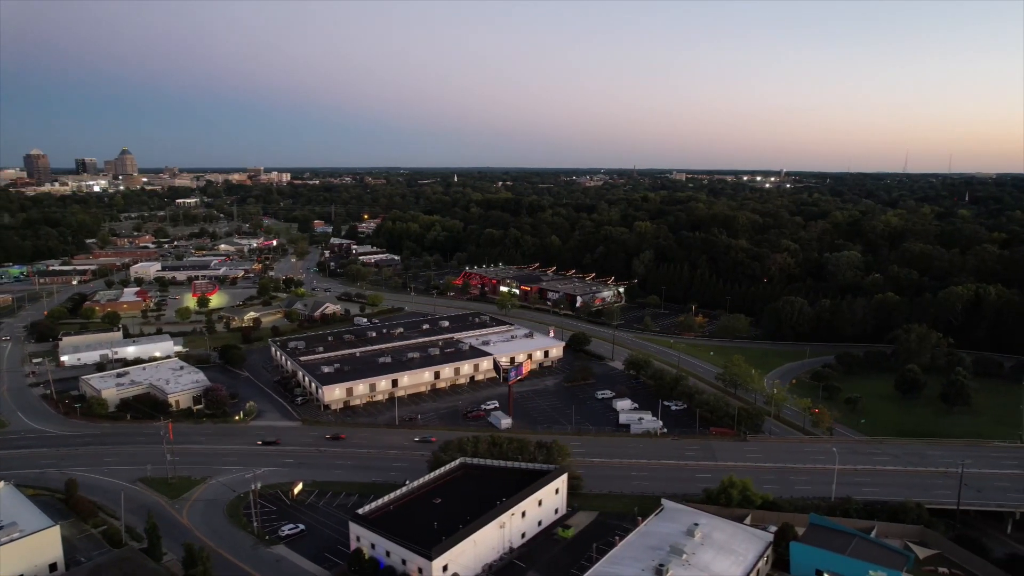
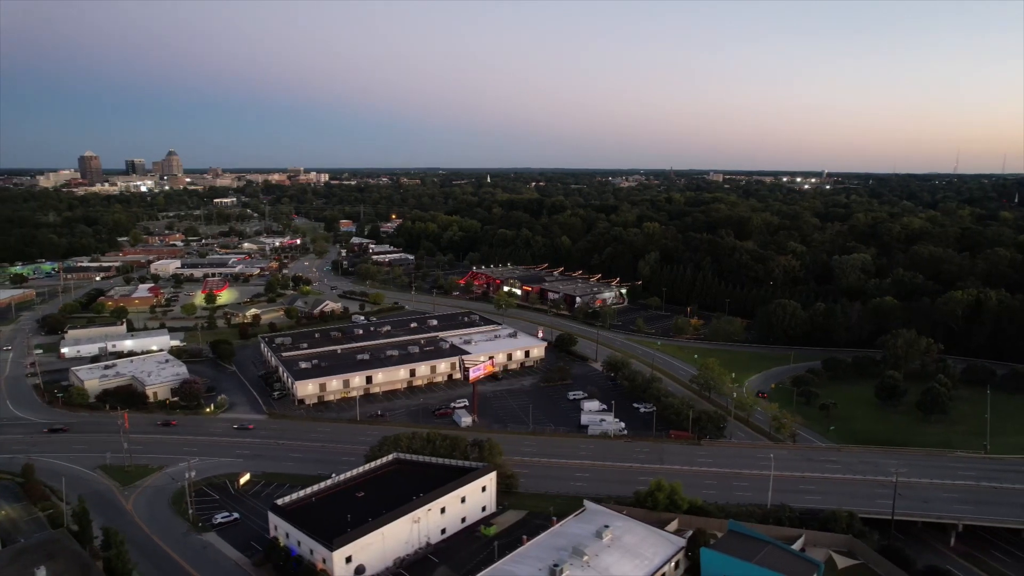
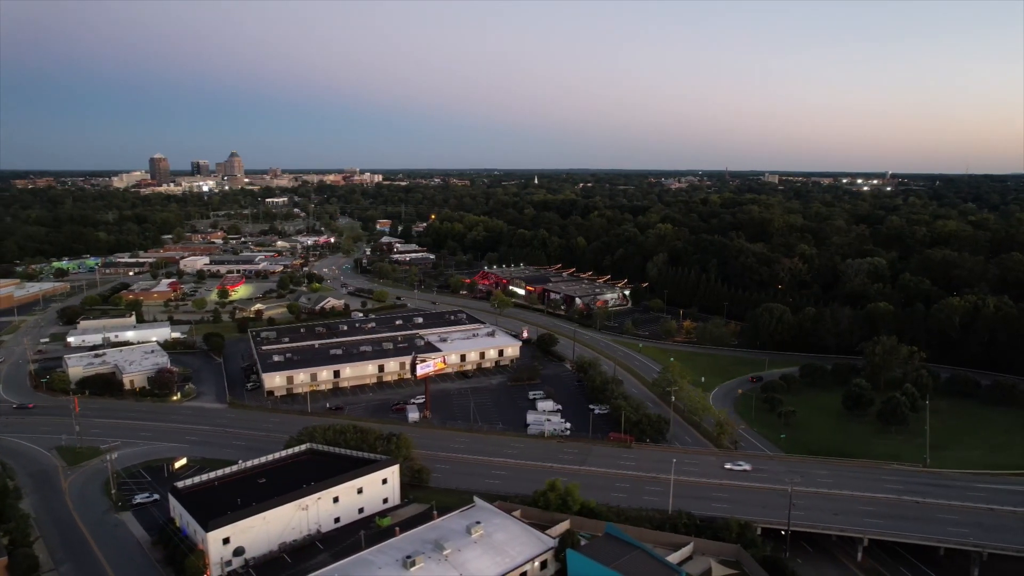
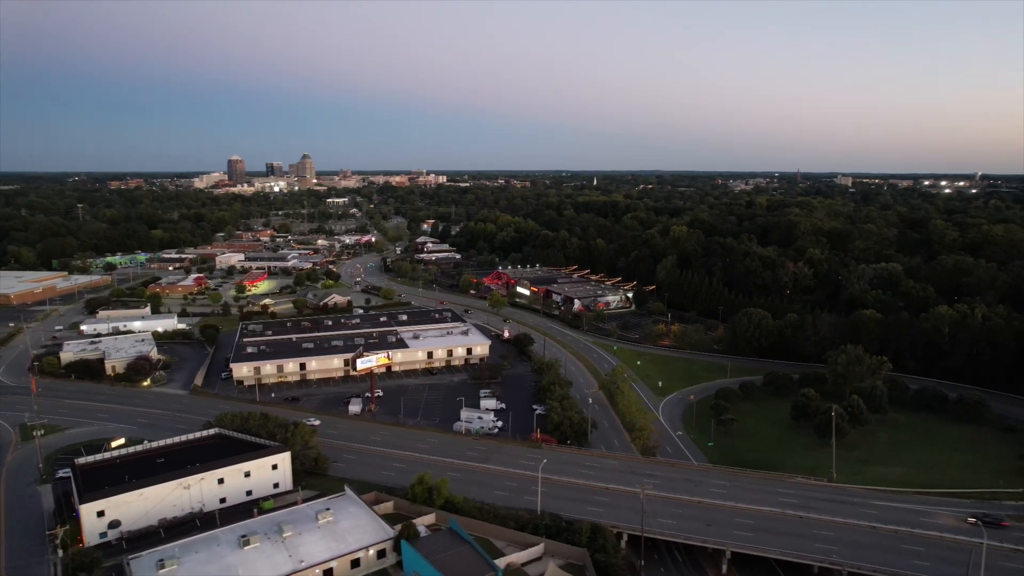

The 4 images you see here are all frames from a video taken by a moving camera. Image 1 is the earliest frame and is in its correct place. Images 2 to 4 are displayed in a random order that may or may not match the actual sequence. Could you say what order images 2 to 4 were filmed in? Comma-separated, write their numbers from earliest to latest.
2, 3, 4
